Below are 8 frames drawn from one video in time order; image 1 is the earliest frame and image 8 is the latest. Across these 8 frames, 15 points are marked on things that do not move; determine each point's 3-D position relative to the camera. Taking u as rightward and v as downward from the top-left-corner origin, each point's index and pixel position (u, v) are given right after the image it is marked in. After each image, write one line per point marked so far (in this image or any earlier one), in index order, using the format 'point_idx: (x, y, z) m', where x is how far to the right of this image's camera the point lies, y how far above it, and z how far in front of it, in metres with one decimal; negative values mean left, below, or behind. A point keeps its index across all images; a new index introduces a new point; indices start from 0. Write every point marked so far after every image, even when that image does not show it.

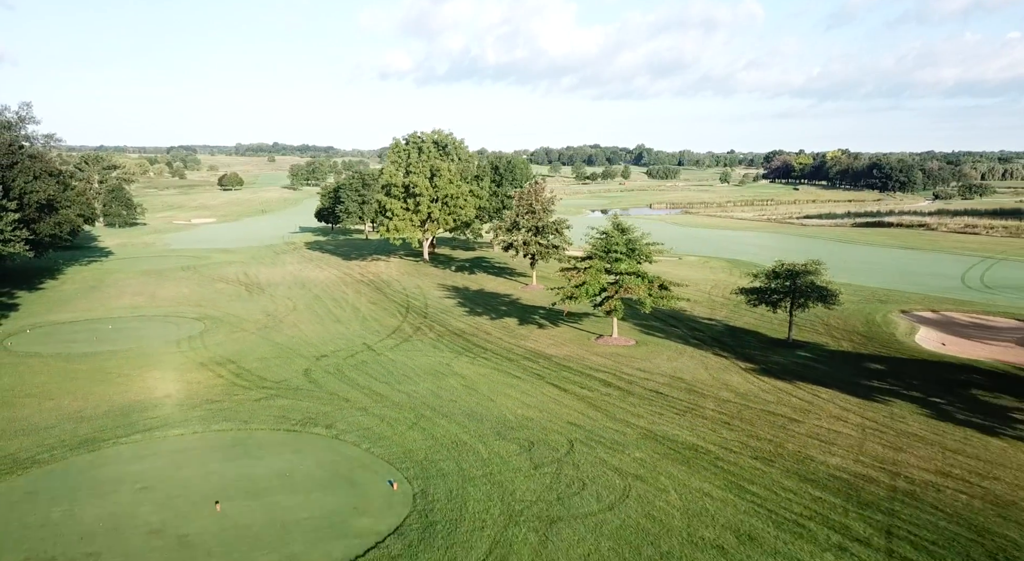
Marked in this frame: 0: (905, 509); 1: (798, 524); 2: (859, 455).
0: (+9.9, -5.8, +16.6) m
1: (+7.0, -5.9, +16.0) m
2: (+10.5, -5.3, +19.9) m
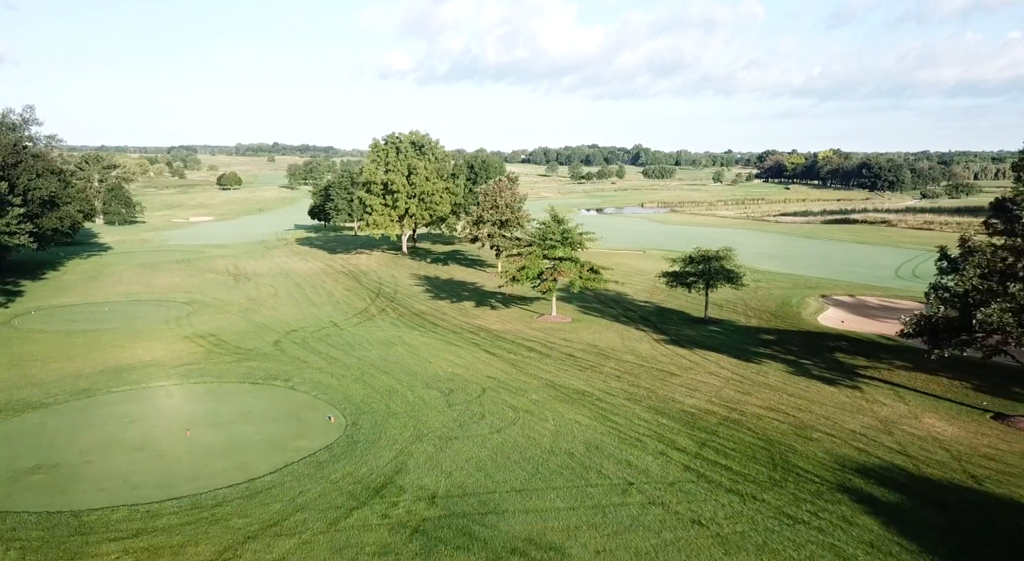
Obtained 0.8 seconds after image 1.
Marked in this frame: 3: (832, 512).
0: (+6.9, -4.9, +21.1) m
1: (+4.0, -5.0, +20.6) m
2: (+7.5, -4.4, +24.4) m
3: (+7.8, -5.7, +16.0) m
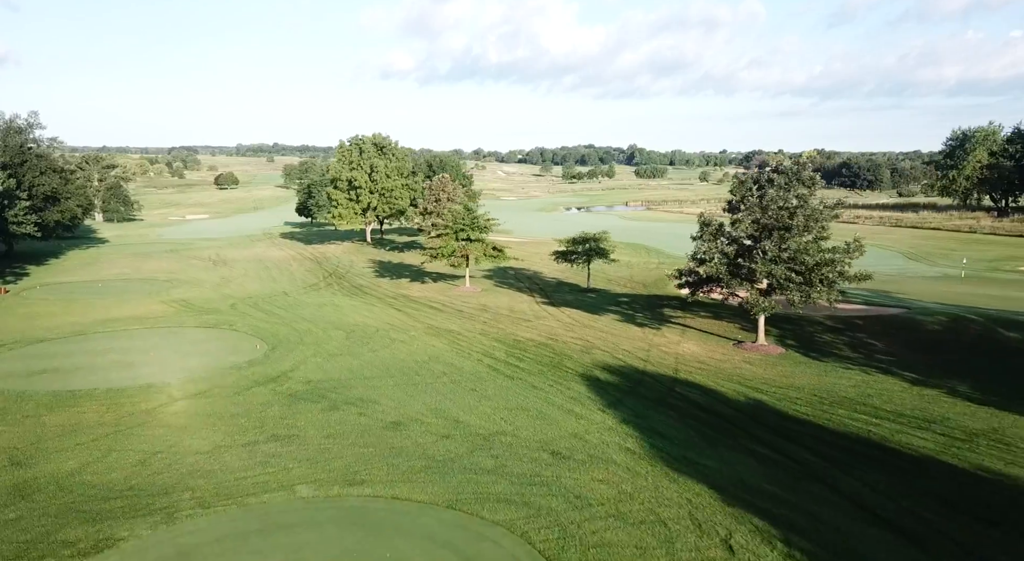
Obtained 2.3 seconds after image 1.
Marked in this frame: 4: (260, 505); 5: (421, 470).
0: (+0.9, -3.2, +29.8) m
1: (-2.0, -3.3, +29.2) m
2: (+1.5, -2.7, +33.1) m
3: (+1.9, -4.0, +24.7) m
4: (-6.2, -5.5, +15.8) m
5: (-2.5, -5.1, +17.7) m
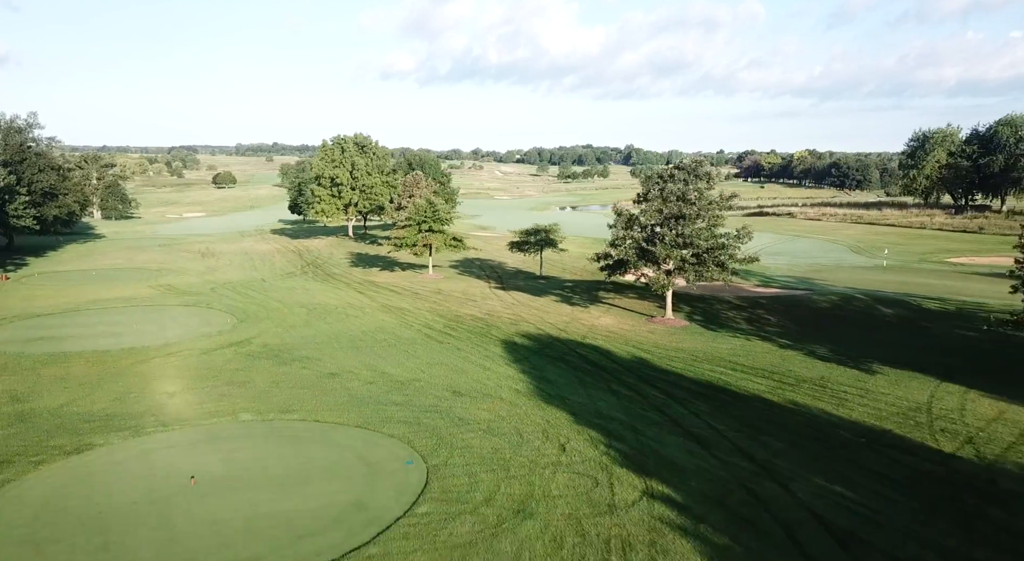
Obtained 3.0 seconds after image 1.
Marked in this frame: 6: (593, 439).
0: (-2.3, -2.2, +34.1) m
1: (-5.2, -2.3, +33.5) m
2: (-1.7, -1.7, +37.4) m
3: (-1.4, -3.0, +29.0) m
4: (-9.4, -4.5, +20.1) m
5: (-5.7, -4.1, +22.0) m
6: (+2.4, -4.6, +18.8) m
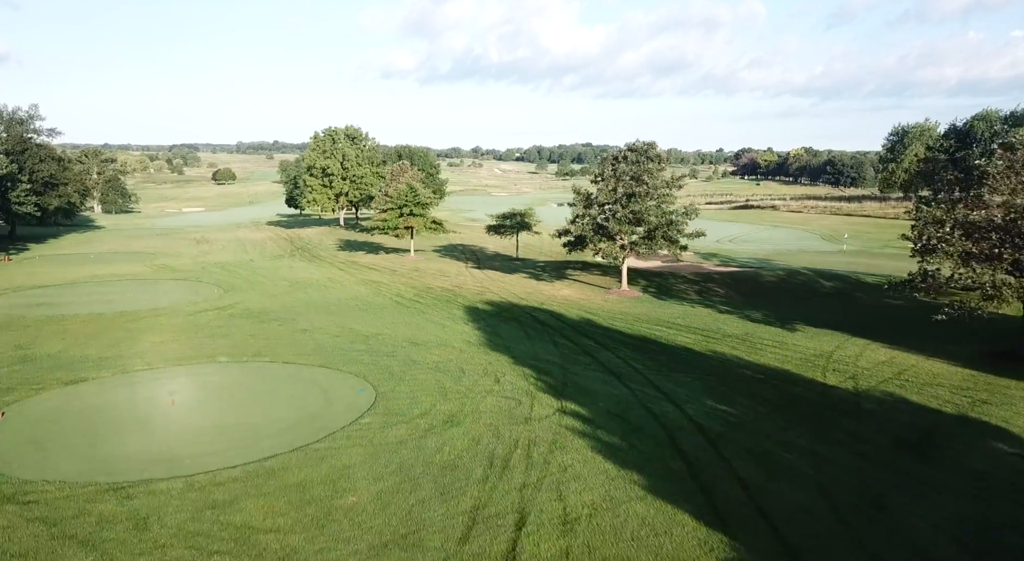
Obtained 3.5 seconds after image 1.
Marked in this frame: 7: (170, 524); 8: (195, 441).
0: (-4.2, -0.7, +36.8) m
1: (-7.1, -0.8, +36.2) m
2: (-3.6, -0.2, +40.1) m
3: (-3.3, -1.5, +31.7) m
4: (-11.3, -3.0, +22.8) m
5: (-7.6, -2.6, +24.8) m
6: (+0.4, -3.1, +21.5) m
7: (-6.6, -4.7, +12.5) m
8: (-8.0, -4.1, +16.3) m
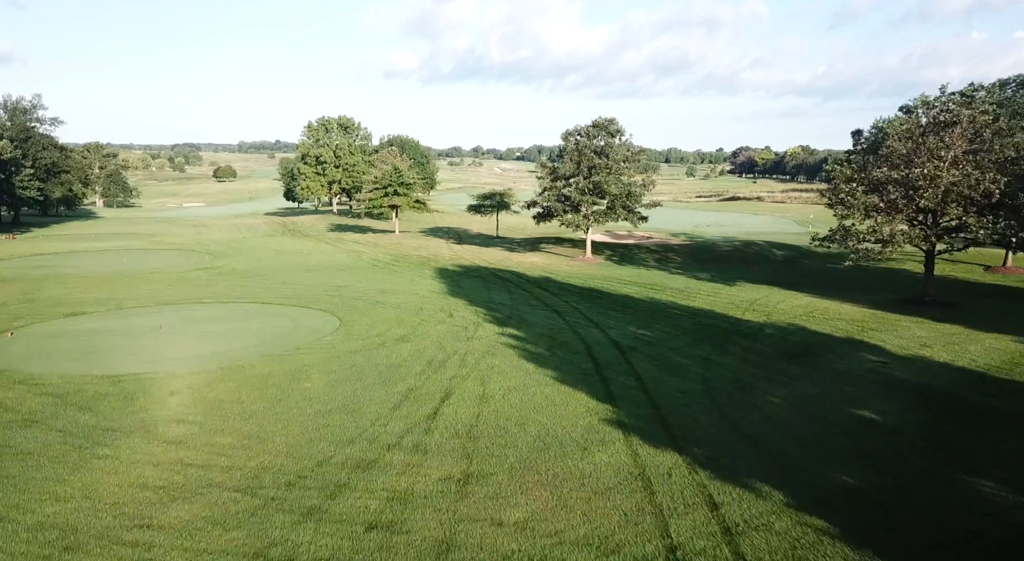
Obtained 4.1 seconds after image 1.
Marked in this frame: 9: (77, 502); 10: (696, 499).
0: (-6.0, +1.3, +39.5) m
1: (-8.9, +1.2, +38.9) m
2: (-5.4, +1.8, +42.8) m
3: (-5.0, +0.5, +34.4) m
4: (-13.1, -1.0, +25.5) m
5: (-9.4, -0.6, +27.4) m
6: (-1.3, -1.2, +24.2) m
7: (-8.4, -2.7, +15.2) m
8: (-9.8, -2.1, +19.0) m
9: (-7.3, -3.7, +10.9) m
10: (+3.0, -3.6, +10.8) m
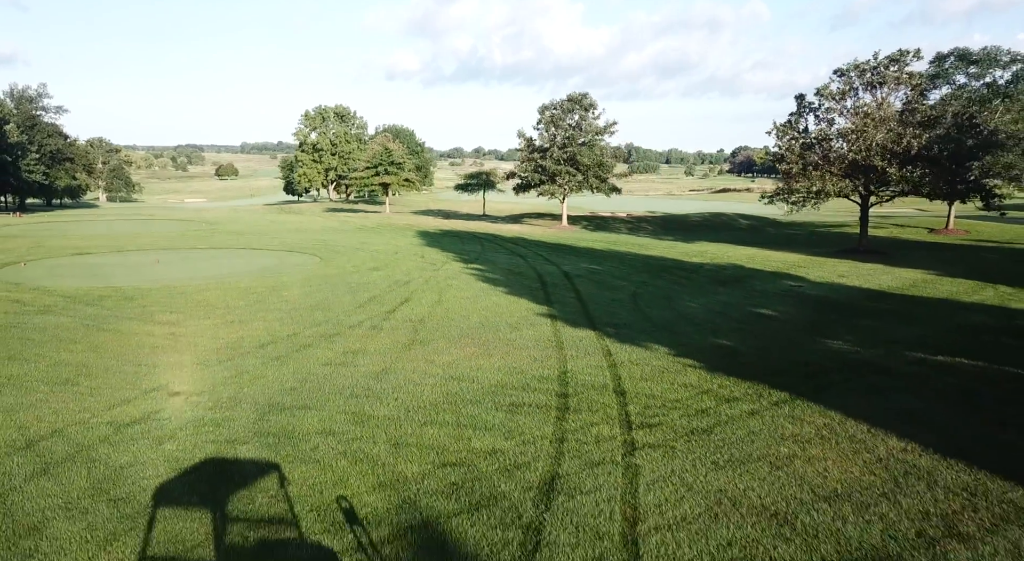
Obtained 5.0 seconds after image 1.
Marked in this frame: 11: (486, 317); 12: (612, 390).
0: (-7.2, +3.5, +41.9) m
1: (-10.2, +3.4, +41.3) m
2: (-6.7, +4.0, +45.2) m
3: (-6.3, +2.6, +36.7) m
4: (-14.4, +1.3, +27.9) m
5: (-10.7, +1.6, +29.8) m
6: (-2.6, +1.0, +26.5) m
7: (-9.8, -0.5, +17.6) m
8: (-11.1, +0.2, +21.4) m
9: (-8.7, -1.5, +13.3) m
10: (+1.7, -1.4, +13.1) m
11: (-0.6, -0.9, +16.2) m
12: (+1.6, -1.8, +10.7) m
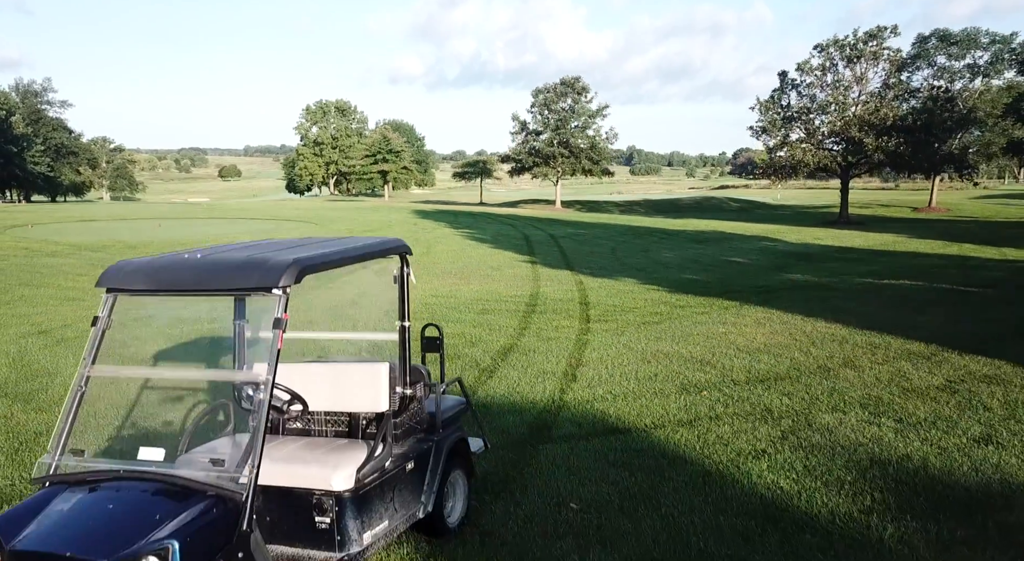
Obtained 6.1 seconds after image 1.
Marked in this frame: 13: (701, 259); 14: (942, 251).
0: (-7.6, +4.8, +42.8) m
1: (-10.5, +4.7, +42.2) m
2: (-7.0, +5.2, +46.1) m
3: (-6.7, +3.9, +37.7) m
4: (-14.8, +2.6, +28.9) m
5: (-11.1, +2.9, +30.8) m
6: (-3.1, +2.4, +27.4) m
7: (-10.2, +0.9, +18.5) m
8: (-11.6, +1.6, +22.4) m
9: (-9.1, 0.0, +14.2) m
10: (+1.2, 0.0, +14.0) m
11: (-1.1, +0.5, +17.1) m
12: (+1.2, -0.4, +11.6) m
13: (+5.2, +0.6, +18.0) m
14: (+12.7, +0.9, +19.3) m
